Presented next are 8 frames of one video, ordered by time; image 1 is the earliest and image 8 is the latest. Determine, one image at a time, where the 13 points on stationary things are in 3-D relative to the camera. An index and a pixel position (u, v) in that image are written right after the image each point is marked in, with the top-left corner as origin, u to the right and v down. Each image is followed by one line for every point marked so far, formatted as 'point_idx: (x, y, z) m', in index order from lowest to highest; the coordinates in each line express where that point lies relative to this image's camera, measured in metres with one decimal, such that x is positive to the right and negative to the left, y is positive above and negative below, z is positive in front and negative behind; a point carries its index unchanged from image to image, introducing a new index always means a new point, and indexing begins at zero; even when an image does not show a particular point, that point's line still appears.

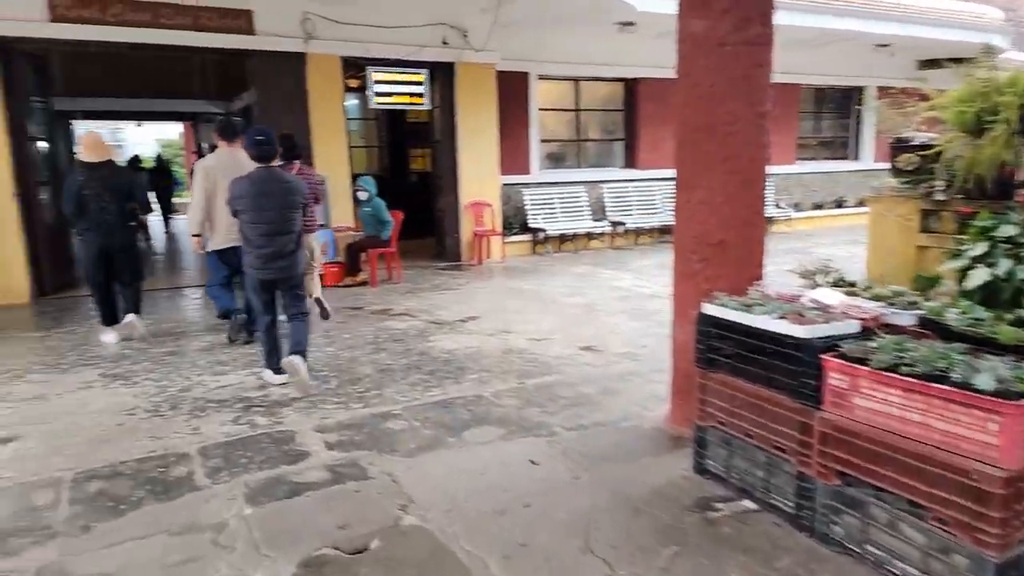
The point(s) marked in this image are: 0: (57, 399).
0: (-2.6, -0.6, +3.9) m
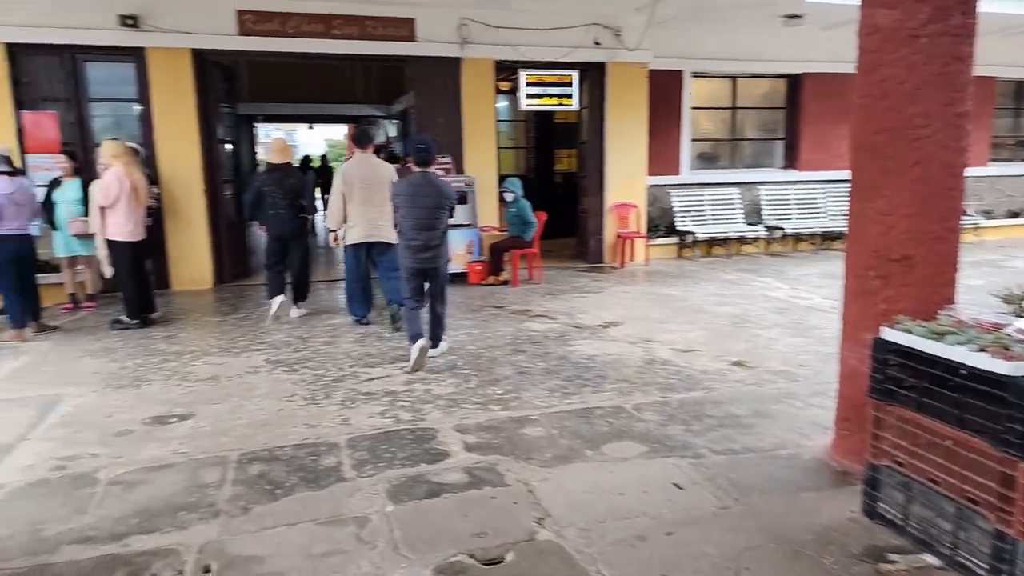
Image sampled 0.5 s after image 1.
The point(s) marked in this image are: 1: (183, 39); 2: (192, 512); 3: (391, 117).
0: (-1.8, -0.6, +4.3) m
1: (-3.6, +2.7, +7.5) m
2: (-1.2, -0.9, +2.6) m
3: (-2.6, +3.7, +14.9) m
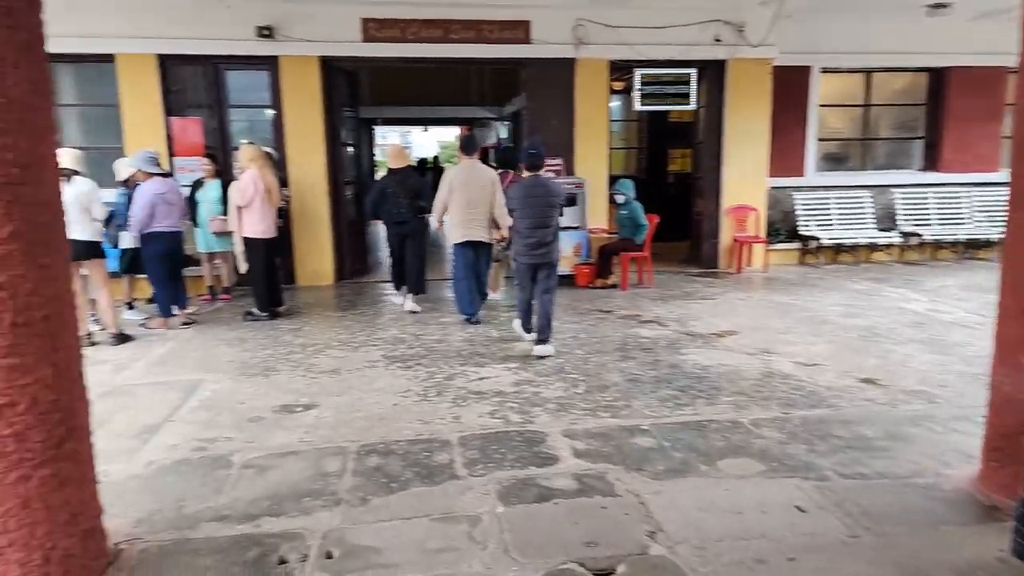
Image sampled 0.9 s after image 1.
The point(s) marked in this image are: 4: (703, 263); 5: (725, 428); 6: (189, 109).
0: (-1.1, -0.6, +4.5) m
1: (-2.3, +2.8, +8.0) m
2: (-0.8, -0.9, +2.8) m
3: (-0.2, +3.7, +15.1) m
4: (+2.7, +0.3, +9.6) m
5: (+1.1, -0.7, +3.6) m
6: (-3.7, +2.1, +7.9) m
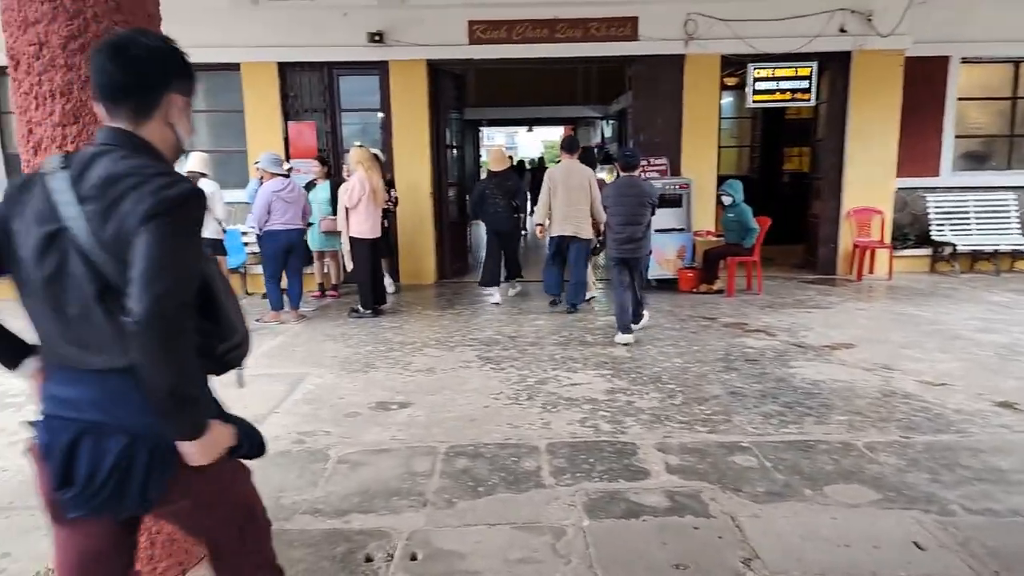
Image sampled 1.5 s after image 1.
0: (-0.5, -0.6, +4.6) m
1: (-1.1, +2.8, +8.2) m
2: (-0.4, -0.9, +2.8) m
3: (+2.1, +3.7, +14.9) m
4: (+4.0, +0.3, +9.0) m
5: (+1.6, -0.8, +3.3) m
6: (-2.5, +2.1, +8.3) m
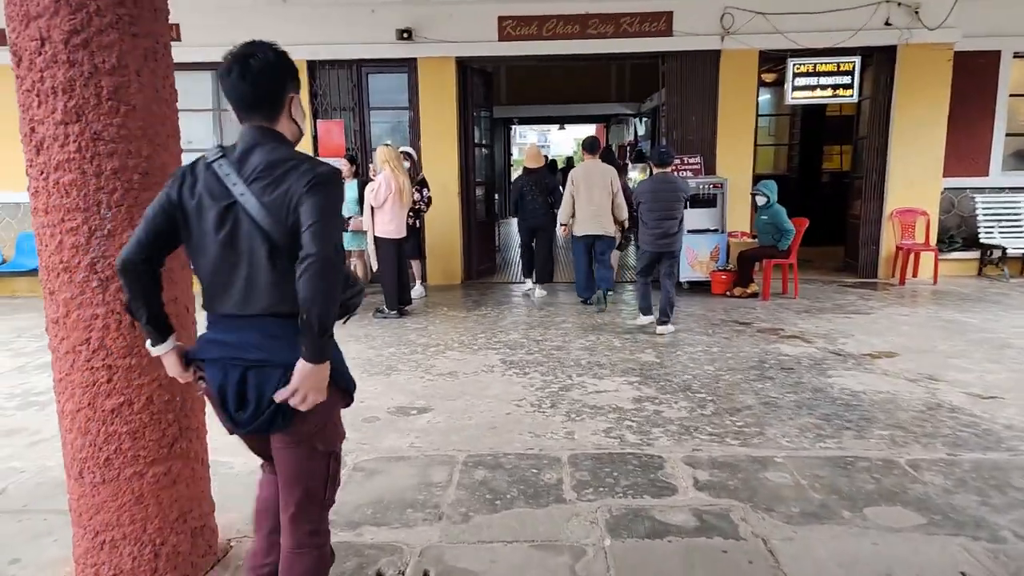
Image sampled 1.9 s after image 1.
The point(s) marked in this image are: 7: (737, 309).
0: (-0.3, -0.6, +4.5) m
1: (-0.7, +2.8, +8.1) m
2: (-0.4, -0.9, +2.7) m
3: (+2.8, +3.7, +14.7) m
4: (+4.4, +0.2, +8.7) m
5: (+1.7, -0.8, +3.1) m
6: (-2.2, +2.1, +8.3) m
7: (+2.2, -0.2, +6.8) m
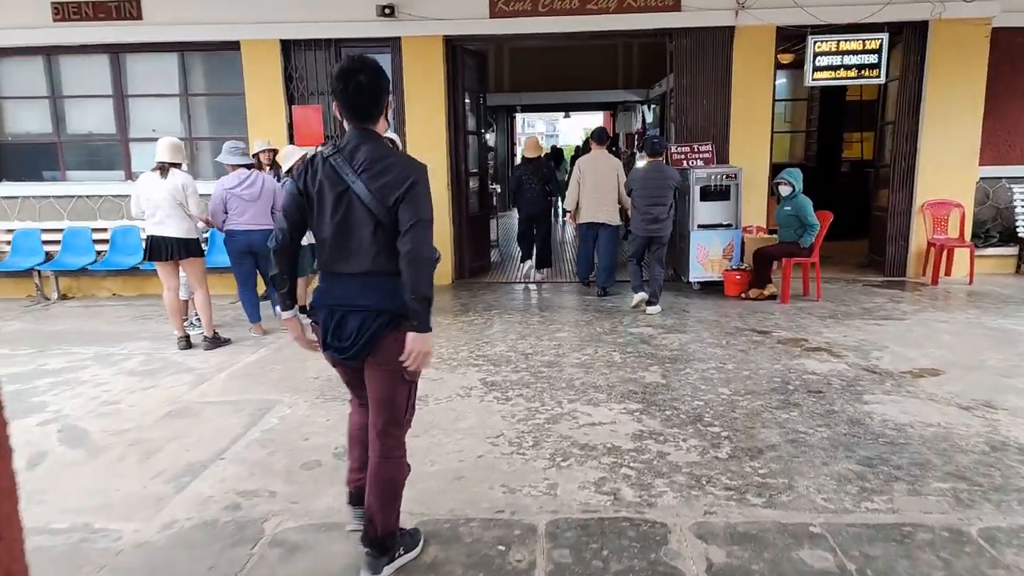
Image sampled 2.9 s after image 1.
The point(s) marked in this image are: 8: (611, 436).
0: (-0.4, -0.6, +3.8) m
1: (-0.8, +2.8, +7.4) m
2: (-0.5, -1.0, +2.0) m
3: (+2.8, +3.8, +13.9) m
4: (+4.3, +0.2, +8.0) m
5: (+1.5, -0.9, +2.4) m
6: (-2.2, +2.1, +7.6) m
7: (+2.1, -0.2, +6.1) m
8: (+0.5, -0.7, +3.3) m
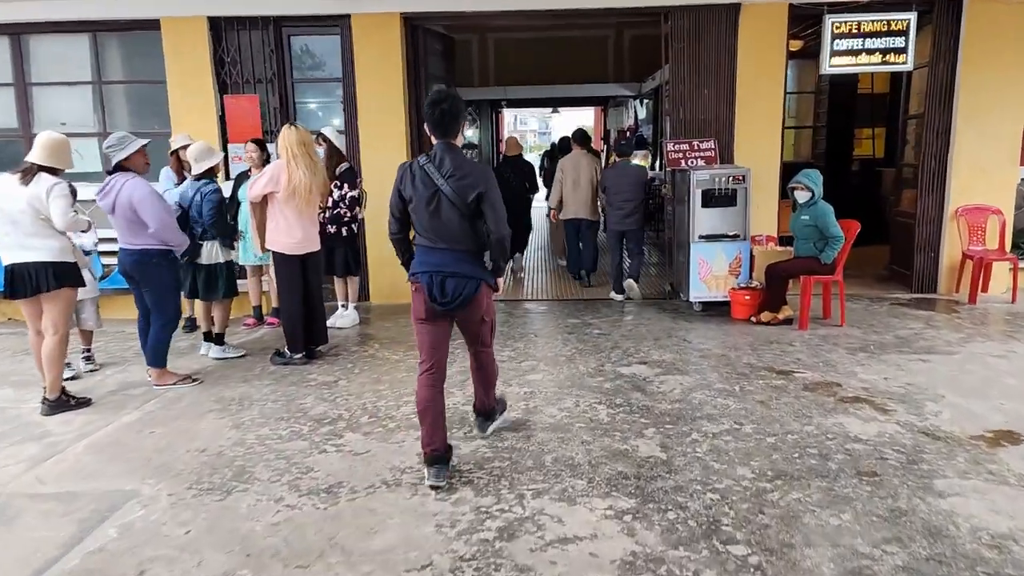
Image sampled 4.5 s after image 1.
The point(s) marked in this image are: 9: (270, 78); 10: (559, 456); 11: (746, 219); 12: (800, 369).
0: (-0.7, -0.9, +2.7) m
1: (-1.1, +2.6, +6.3) m
2: (-0.7, -1.2, +1.0) m
3: (+2.4, +3.6, +12.8) m
4: (+4.1, 0.0, +6.9) m
5: (+1.3, -1.1, +1.4) m
6: (-2.5, +1.9, +6.5) m
7: (+1.9, -0.4, +5.0) m
8: (+0.3, -0.9, +2.3) m
9: (-2.3, +2.0, +6.5) m
10: (+0.2, -0.8, +3.2) m
11: (+2.0, +0.6, +5.9) m
12: (+1.9, -0.5, +4.5) m
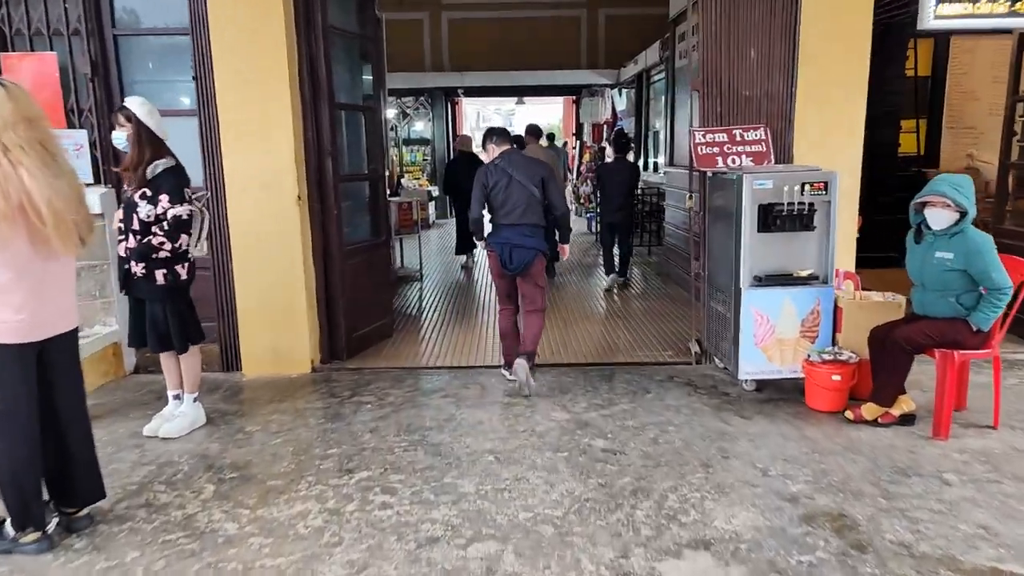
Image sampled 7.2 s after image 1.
0: (-0.8, -1.3, +0.4) m
1: (-1.4, +2.2, +3.9) m
2: (-0.8, -1.6, -1.3) m
3: (+1.8, +3.2, +10.7) m
4: (+3.7, -0.3, +4.9) m
5: (+1.2, -1.5, -0.8) m
6: (-2.8, +1.5, +4.1) m
7: (+1.6, -0.8, +2.8) m
8: (+0.2, -1.3, 0.0) m
9: (-2.6, +1.6, +4.1) m
10: (+0.1, -1.2, +0.9) m
11: (+1.7, +0.2, +3.7) m
12: (+1.7, -0.9, +2.3) m
